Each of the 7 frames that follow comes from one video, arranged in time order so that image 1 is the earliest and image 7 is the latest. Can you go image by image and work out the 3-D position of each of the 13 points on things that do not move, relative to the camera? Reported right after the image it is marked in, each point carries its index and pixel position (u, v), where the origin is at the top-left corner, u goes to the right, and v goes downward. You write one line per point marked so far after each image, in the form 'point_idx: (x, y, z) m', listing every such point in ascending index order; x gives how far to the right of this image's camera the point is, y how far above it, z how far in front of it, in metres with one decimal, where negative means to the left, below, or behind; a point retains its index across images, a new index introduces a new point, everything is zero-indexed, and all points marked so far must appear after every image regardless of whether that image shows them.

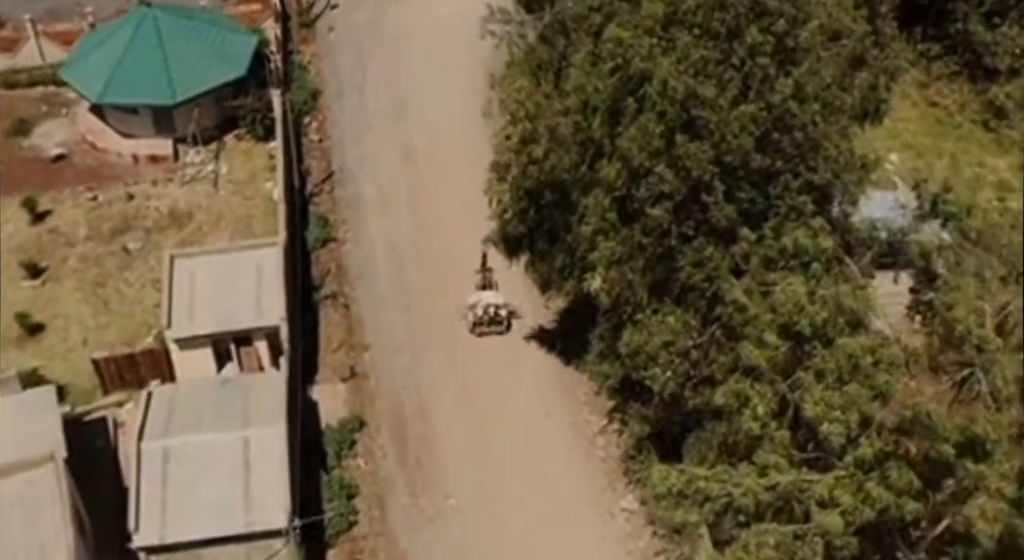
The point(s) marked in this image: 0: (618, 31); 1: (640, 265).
0: (+1.6, +3.8, +14.1) m
1: (+2.0, +0.3, +15.0) m
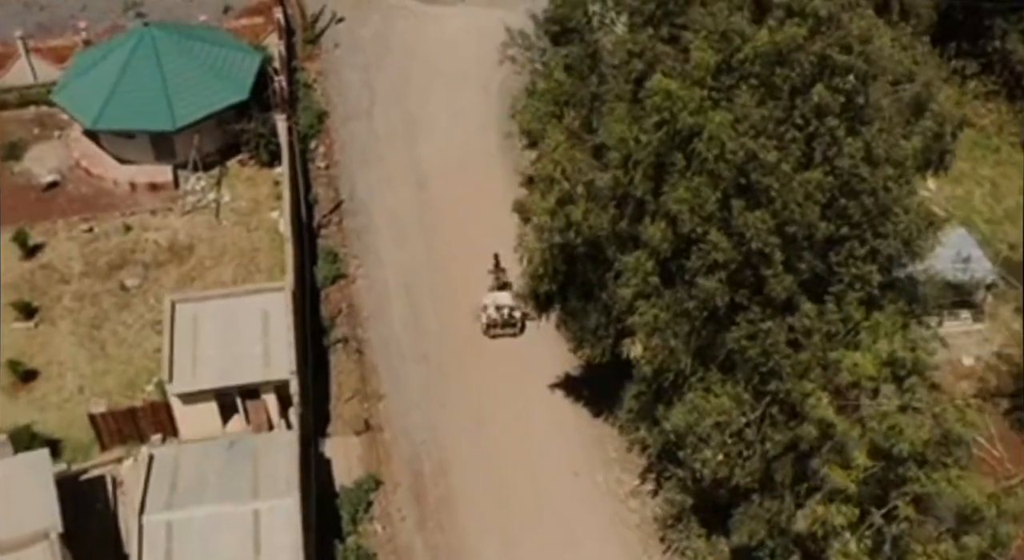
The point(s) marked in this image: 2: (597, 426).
0: (+2.1, +2.8, +12.8) m
1: (+2.5, -0.7, +13.8) m
2: (+1.8, -3.1, +19.7) m
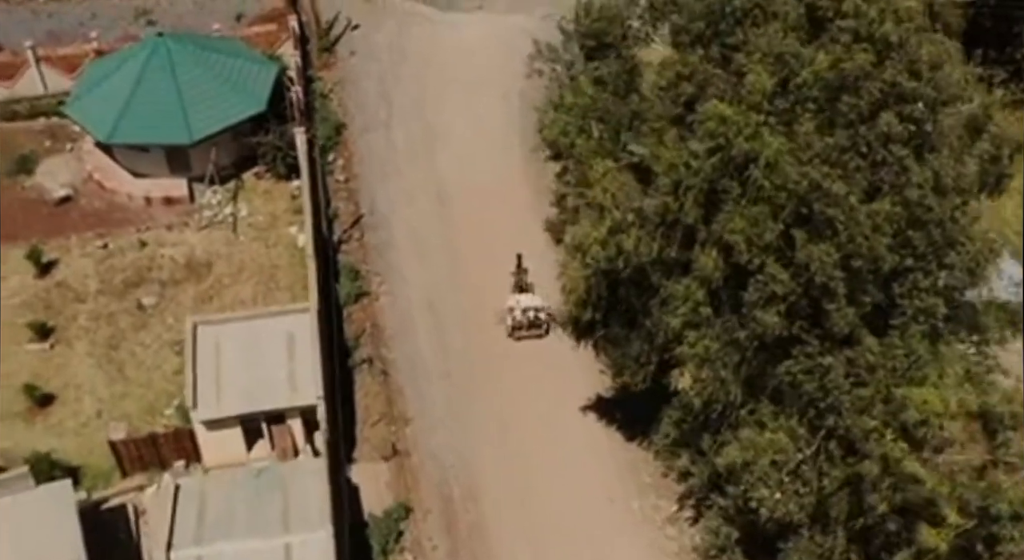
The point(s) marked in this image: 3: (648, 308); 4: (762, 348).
0: (+2.7, +2.3, +12.3) m
1: (+3.1, -1.1, +13.3) m
2: (+2.5, -3.5, +19.2) m
3: (+2.0, -0.4, +14.3) m
4: (+3.5, -0.9, +13.2) m
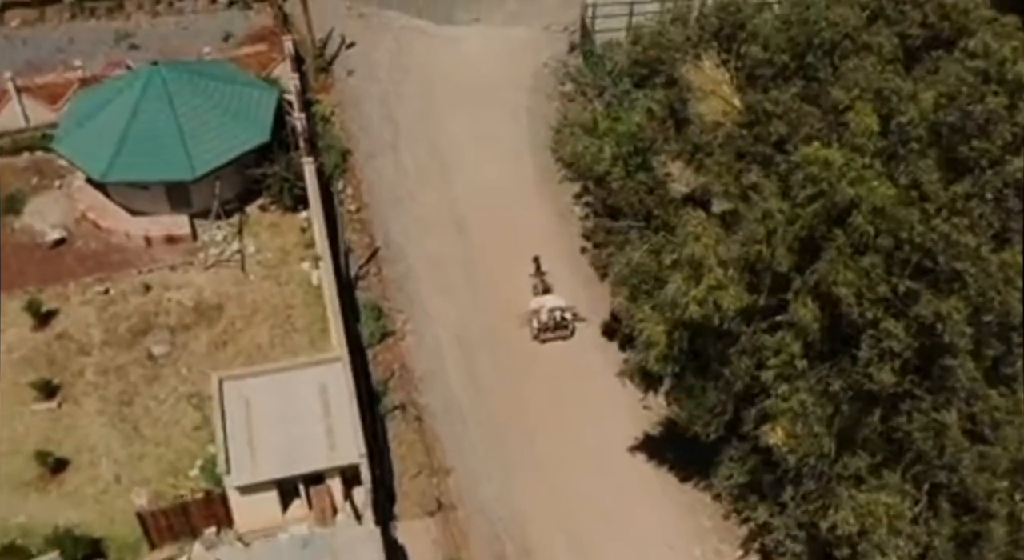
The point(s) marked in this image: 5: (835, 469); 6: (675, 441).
0: (+3.7, +1.6, +11.5) m
1: (+4.2, -1.8, +12.4) m
2: (+3.5, -4.2, +18.4) m
3: (+3.1, -1.1, +13.5) m
4: (+4.6, -1.6, +12.4) m
5: (+4.5, -2.6, +12.8) m
6: (+3.4, -3.3, +19.3) m
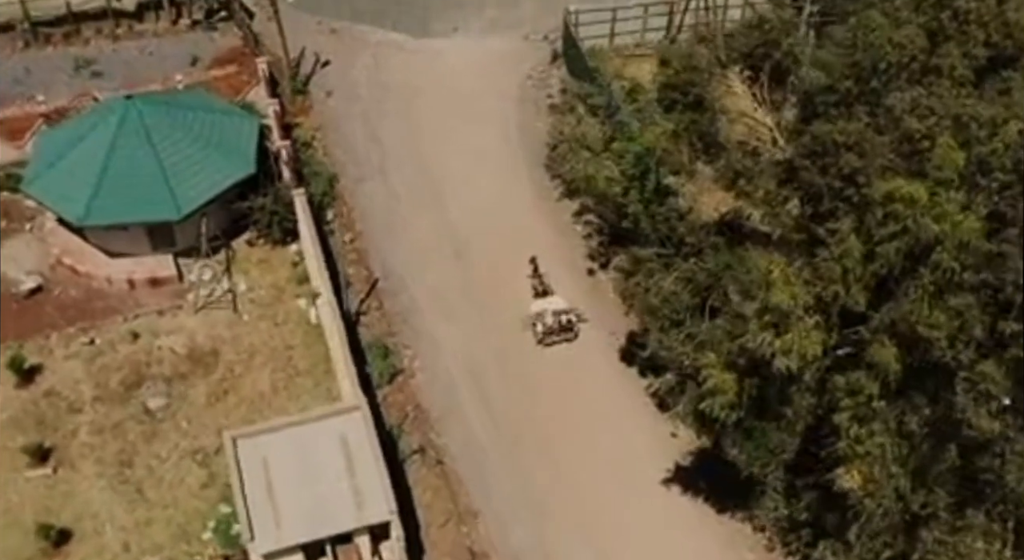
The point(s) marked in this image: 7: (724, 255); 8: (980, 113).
0: (+4.4, +1.2, +10.8) m
1: (+5.1, -2.2, +11.9) m
2: (+4.1, -4.6, +17.8) m
3: (+3.8, -1.6, +12.8) m
4: (+5.4, -2.0, +11.8) m
5: (+5.3, -3.0, +12.2) m
6: (+3.9, -3.8, +18.7) m
7: (+3.5, +0.4, +15.6) m
8: (+5.4, +1.9, +10.7) m
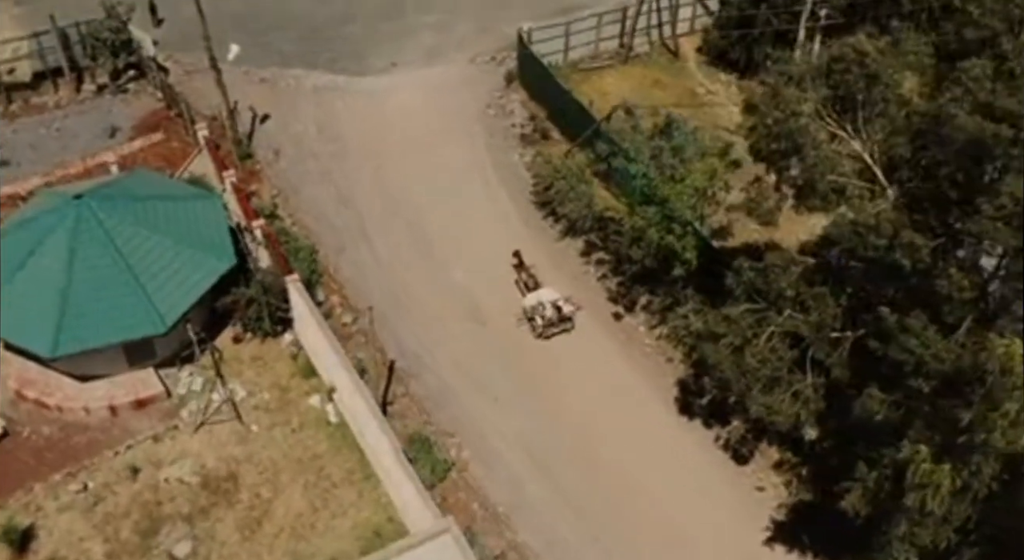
0: (+6.4, +0.4, +9.8) m
1: (+7.3, -2.8, +11.0) m
2: (+5.9, -5.3, +16.7) m
3: (+5.9, -2.4, +11.7) m
4: (+7.7, -2.6, +11.0) m
5: (+7.7, -3.5, +11.4) m
6: (+5.5, -4.5, +17.6) m
7: (+4.9, -0.4, +14.4) m
8: (+7.3, +1.3, +9.8) m
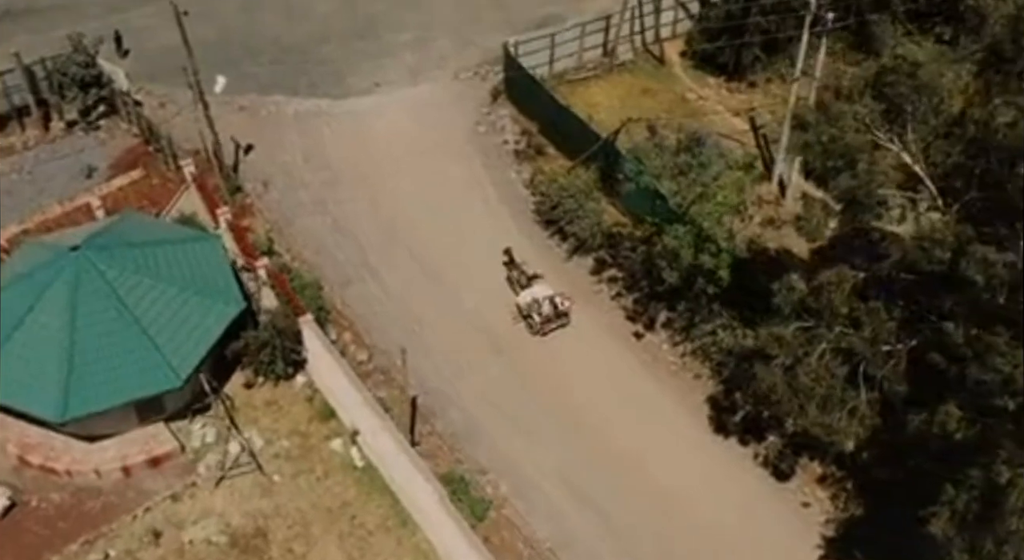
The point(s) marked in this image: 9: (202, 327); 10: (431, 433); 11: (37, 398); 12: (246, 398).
0: (+7.3, +0.3, +9.6) m
1: (+8.4, -2.9, +10.8) m
2: (+6.9, -5.5, +16.5) m
3: (+6.9, -2.5, +11.5) m
4: (+8.8, -2.6, +10.9) m
5: (+8.8, -3.6, +11.3) m
6: (+6.4, -4.7, +17.4) m
7: (+5.7, -0.6, +14.1) m
8: (+8.2, +1.3, +9.7) m
9: (-6.2, -1.0, +18.6) m
10: (-1.6, -3.2, +19.0) m
11: (-9.1, -2.2, +17.6) m
12: (-5.6, -2.5, +19.8) m
